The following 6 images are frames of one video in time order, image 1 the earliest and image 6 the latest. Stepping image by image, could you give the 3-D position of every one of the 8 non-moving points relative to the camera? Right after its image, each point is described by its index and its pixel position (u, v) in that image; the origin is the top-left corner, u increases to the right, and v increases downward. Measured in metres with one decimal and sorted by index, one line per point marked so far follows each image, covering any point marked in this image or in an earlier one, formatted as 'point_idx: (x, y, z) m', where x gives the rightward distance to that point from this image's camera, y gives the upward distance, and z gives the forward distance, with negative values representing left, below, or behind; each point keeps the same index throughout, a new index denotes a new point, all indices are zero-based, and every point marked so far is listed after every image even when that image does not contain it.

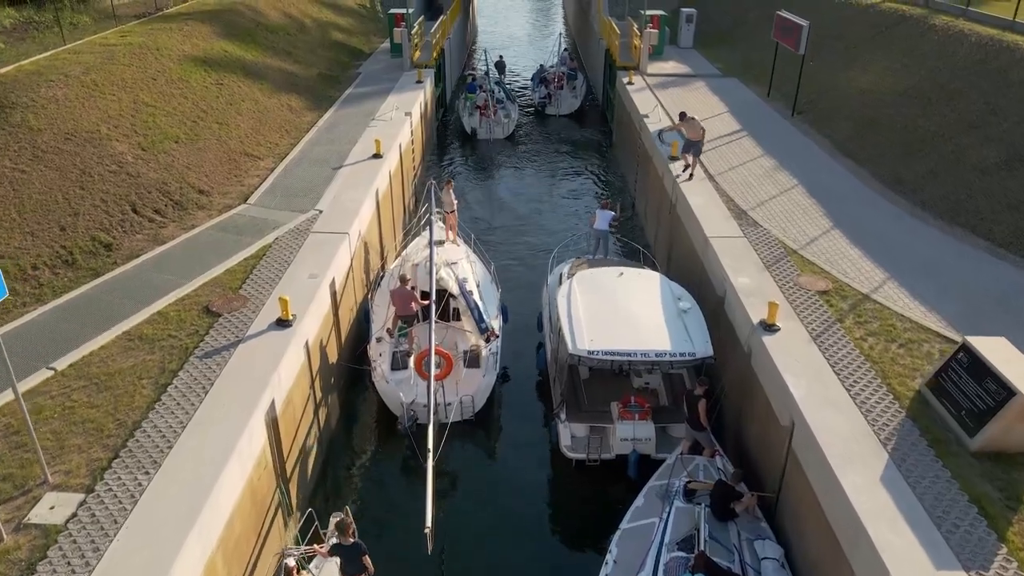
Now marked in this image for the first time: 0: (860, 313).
0: (+5.5, -0.4, +11.8) m
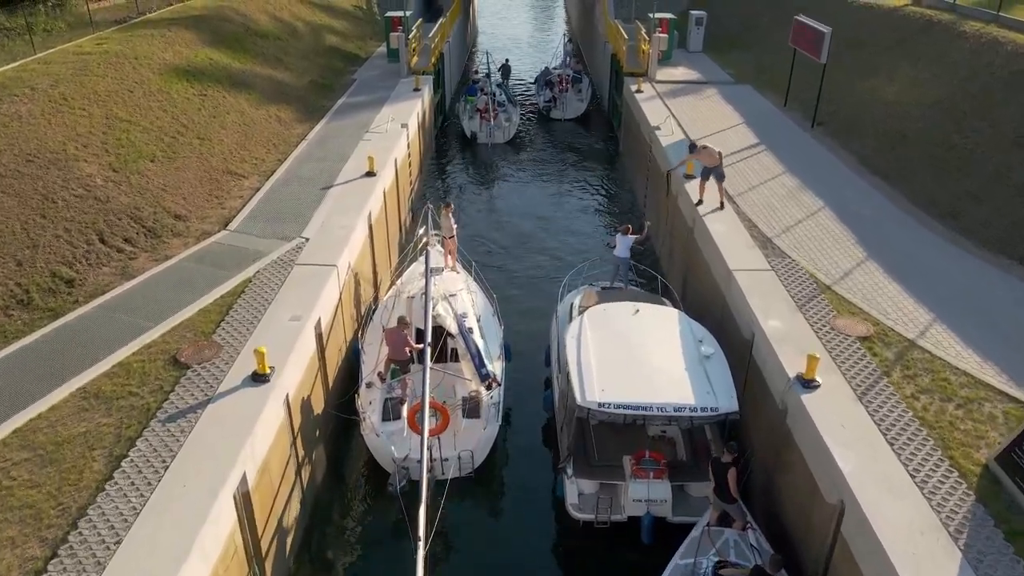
0: (+5.6, -1.1, +10.5) m
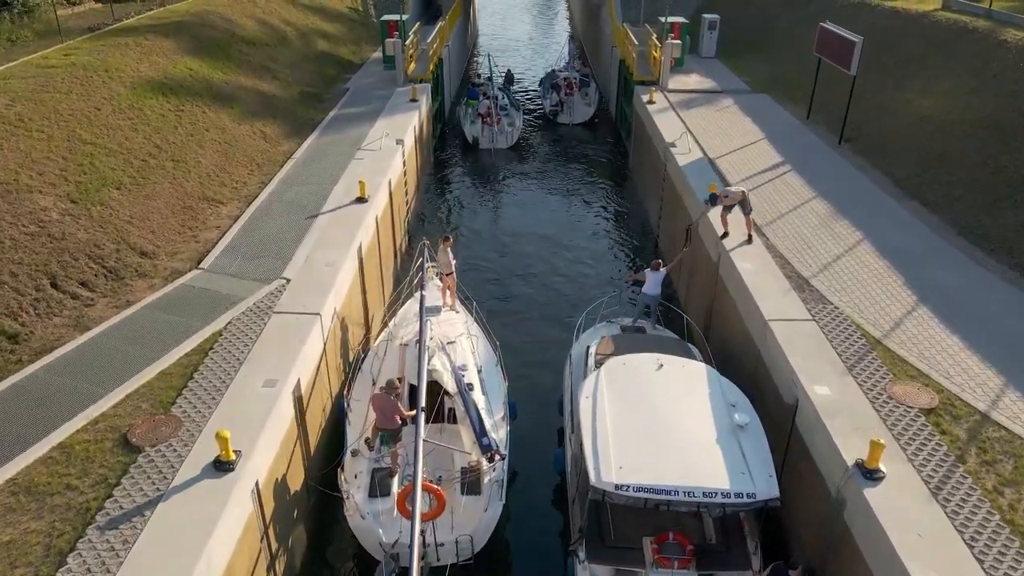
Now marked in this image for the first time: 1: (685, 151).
0: (+5.7, -1.9, +9.0) m
1: (+4.5, +3.6, +19.4) m
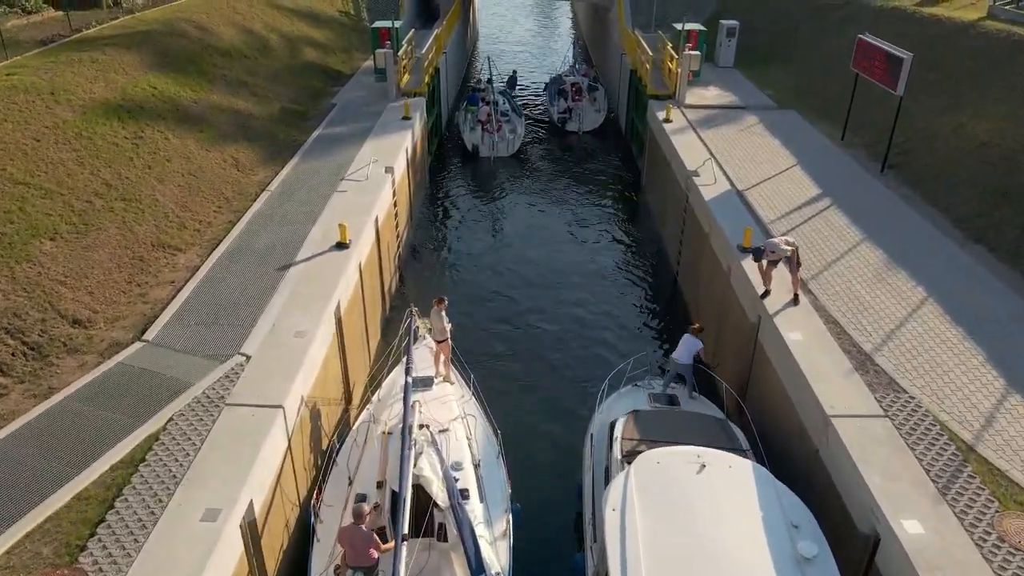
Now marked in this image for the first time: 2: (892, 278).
0: (+5.7, -3.1, +6.8) m
1: (+4.6, +2.5, +17.2) m
2: (+6.7, +0.1, +13.0) m
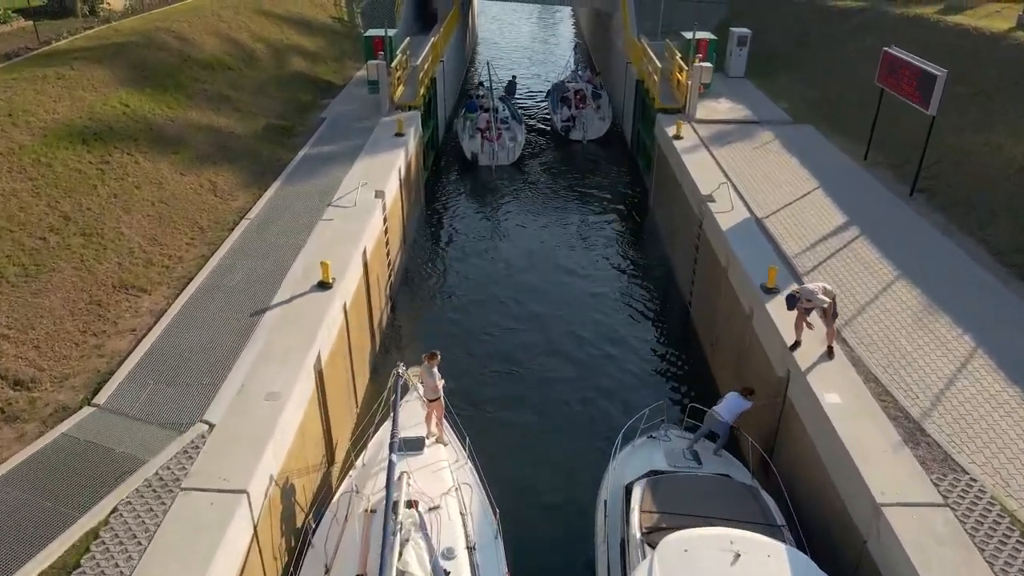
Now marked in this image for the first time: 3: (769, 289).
0: (+5.7, -3.8, +5.5) m
1: (+4.6, +1.7, +15.9) m
2: (+6.7, -0.6, +11.7) m
3: (+4.3, 0.0, +12.6) m
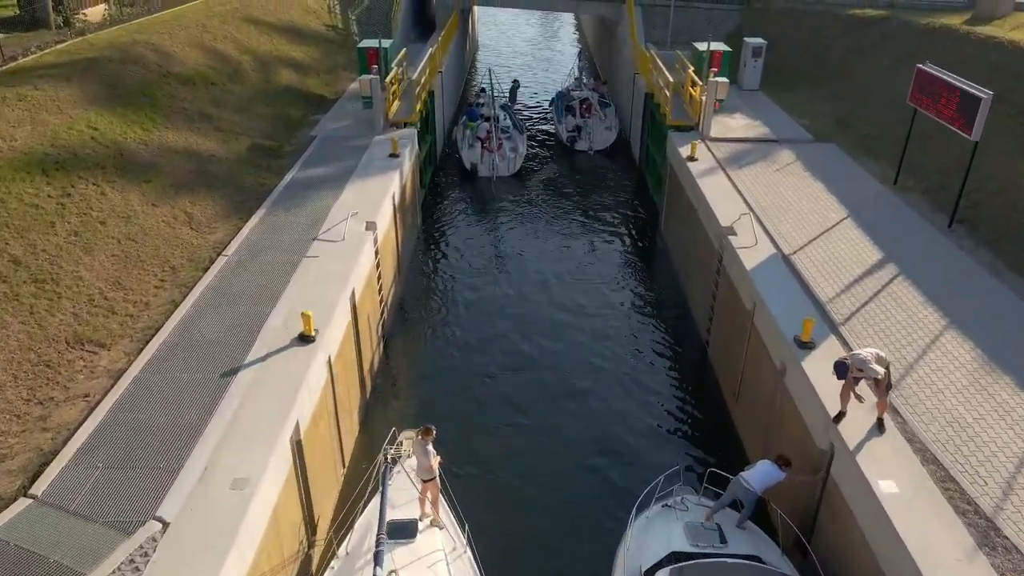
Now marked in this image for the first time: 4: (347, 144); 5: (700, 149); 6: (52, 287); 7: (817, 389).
0: (+5.8, -4.6, +4.2) m
1: (+4.6, +0.9, +14.5) m
2: (+6.7, -1.4, +10.4) m
3: (+4.4, -0.8, +11.2) m
4: (-4.3, +3.6, +19.3) m
5: (+4.8, +3.5, +19.4) m
6: (-7.0, 0.0, +11.3) m
7: (+4.2, -1.4, +10.2) m
